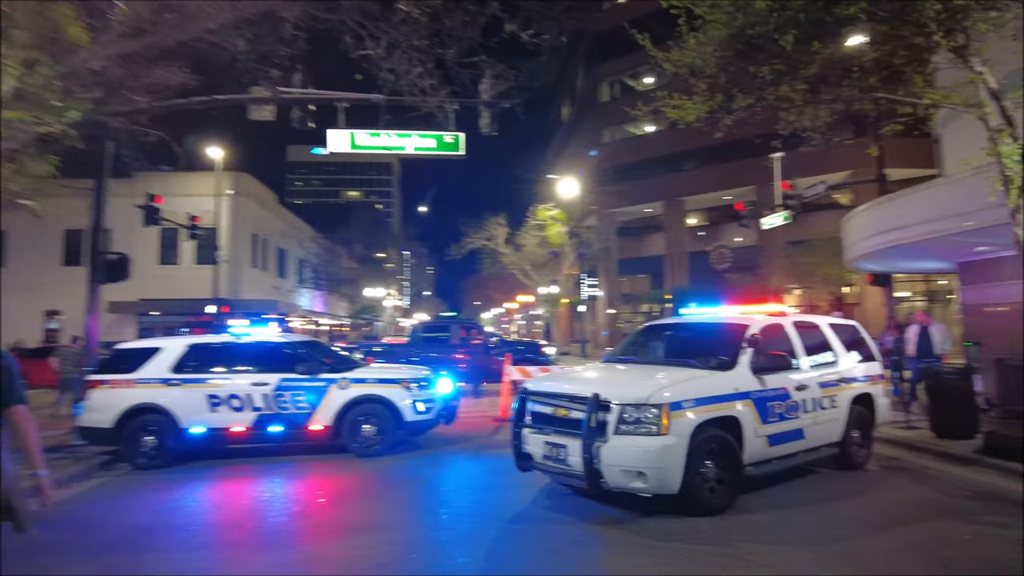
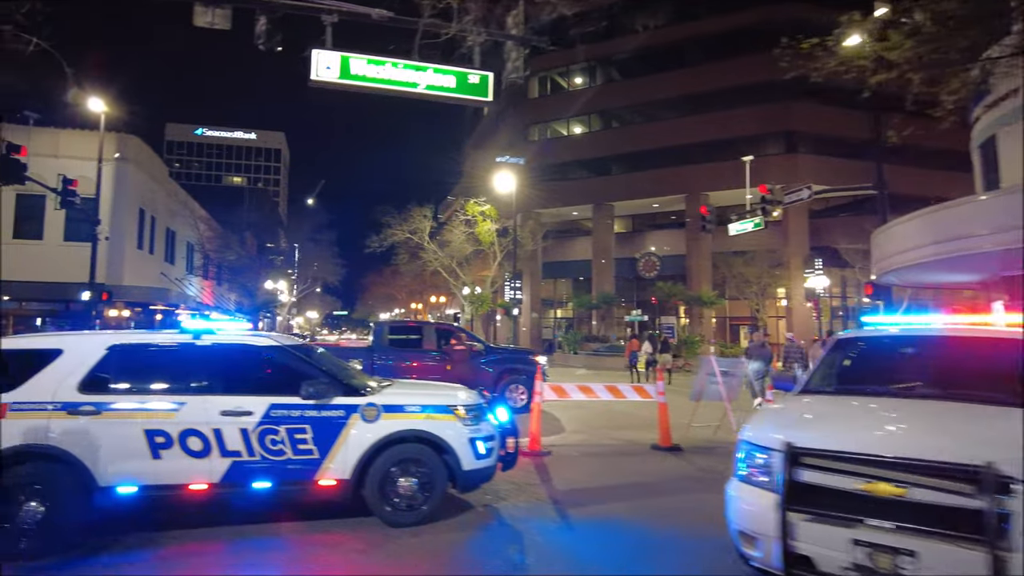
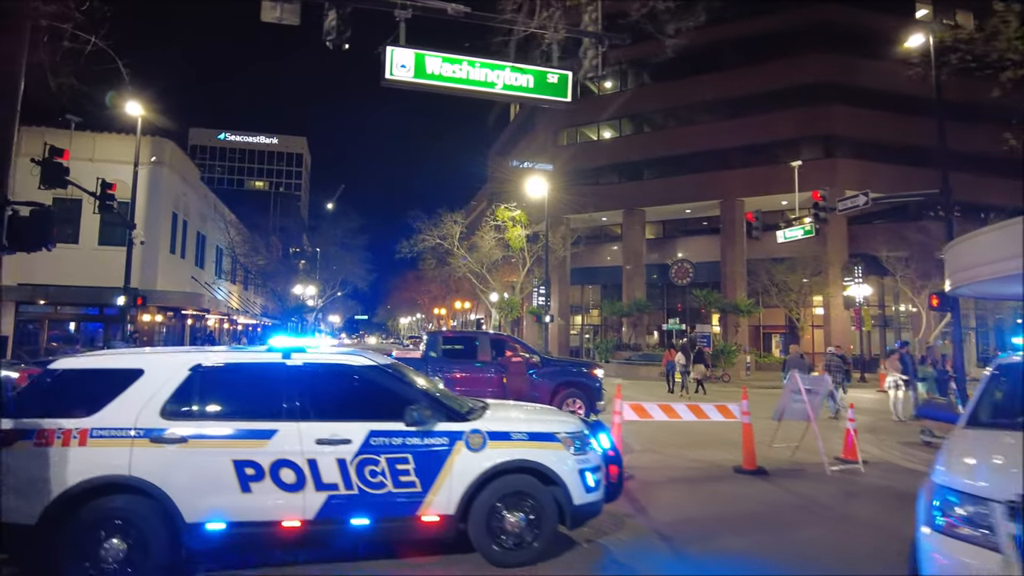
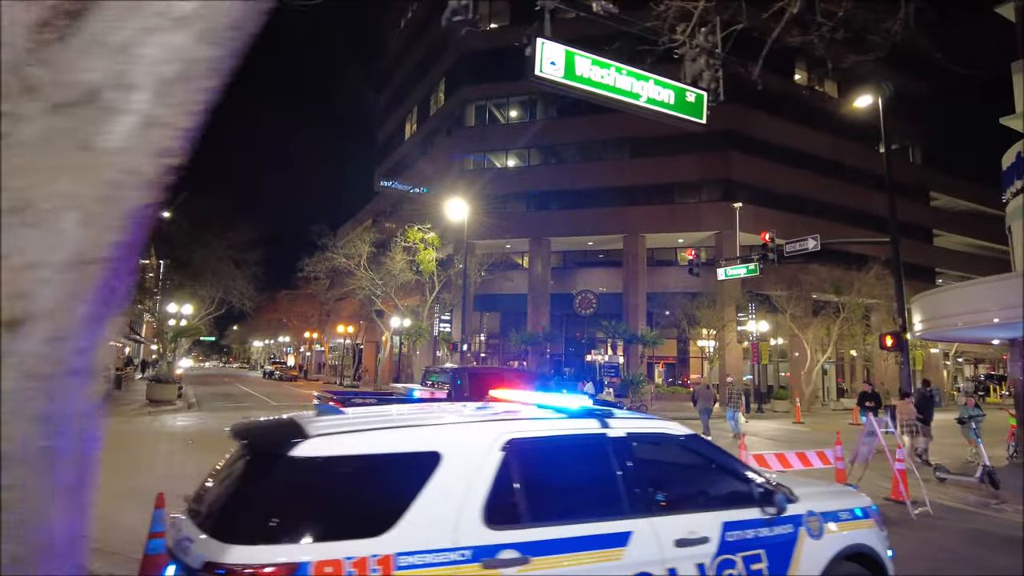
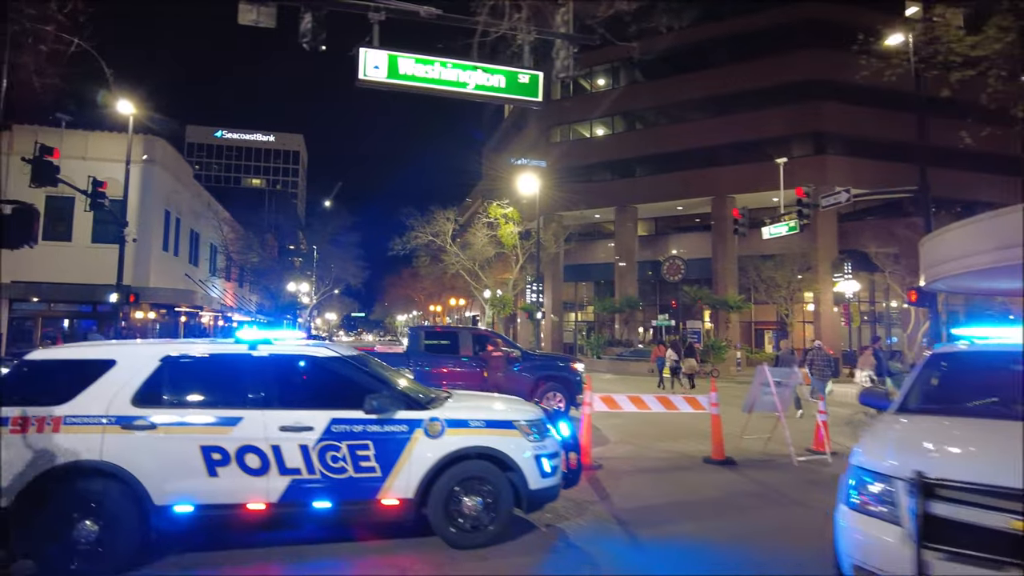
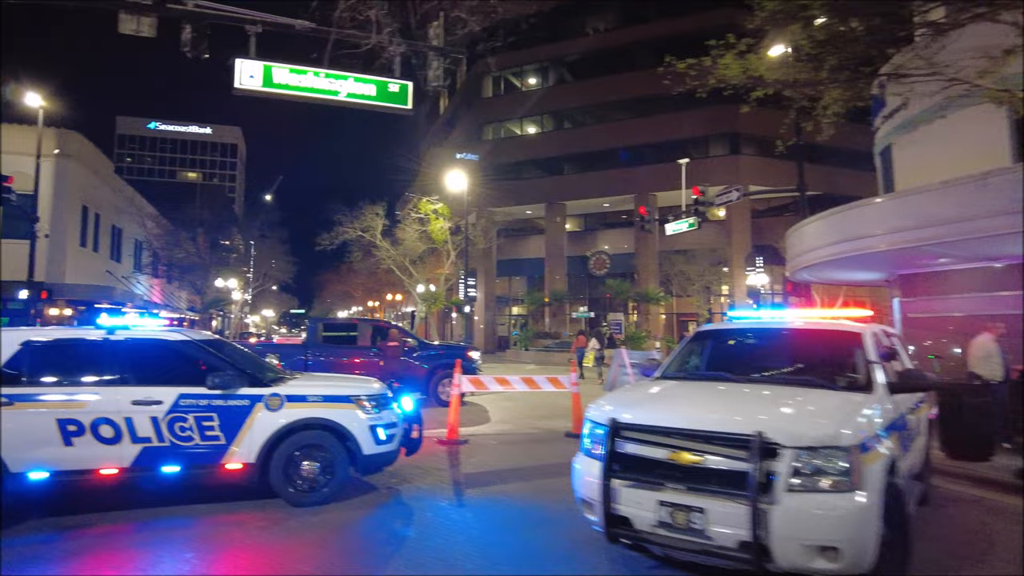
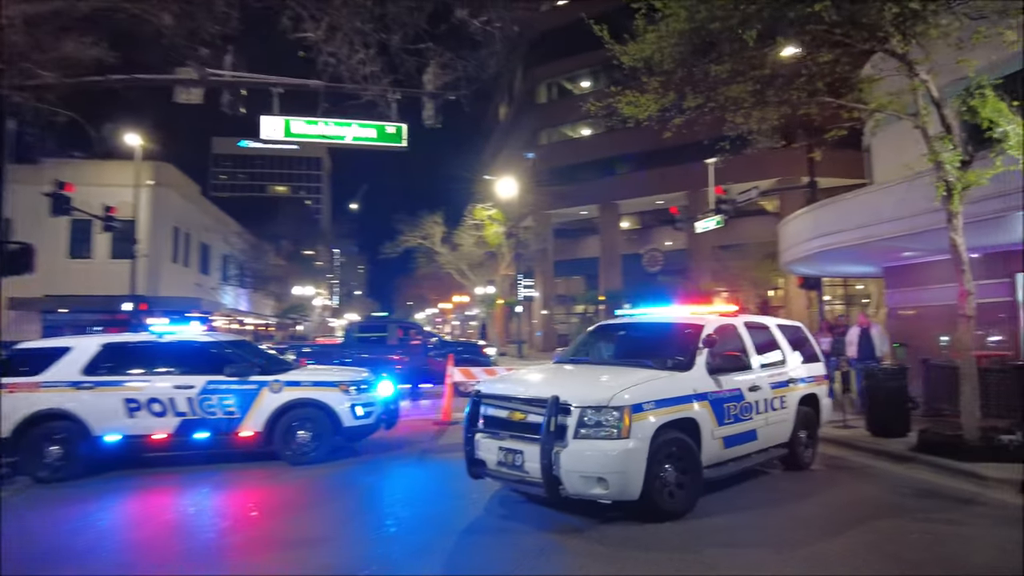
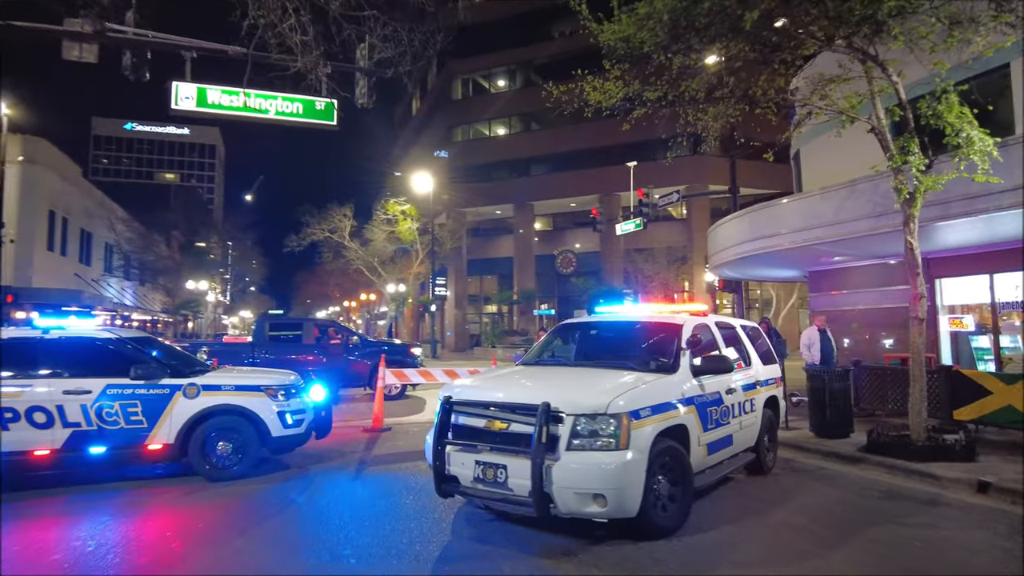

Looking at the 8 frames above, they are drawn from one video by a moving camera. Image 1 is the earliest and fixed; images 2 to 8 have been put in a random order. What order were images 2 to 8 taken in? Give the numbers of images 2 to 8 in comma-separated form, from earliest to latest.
7, 8, 6, 2, 5, 3, 4
